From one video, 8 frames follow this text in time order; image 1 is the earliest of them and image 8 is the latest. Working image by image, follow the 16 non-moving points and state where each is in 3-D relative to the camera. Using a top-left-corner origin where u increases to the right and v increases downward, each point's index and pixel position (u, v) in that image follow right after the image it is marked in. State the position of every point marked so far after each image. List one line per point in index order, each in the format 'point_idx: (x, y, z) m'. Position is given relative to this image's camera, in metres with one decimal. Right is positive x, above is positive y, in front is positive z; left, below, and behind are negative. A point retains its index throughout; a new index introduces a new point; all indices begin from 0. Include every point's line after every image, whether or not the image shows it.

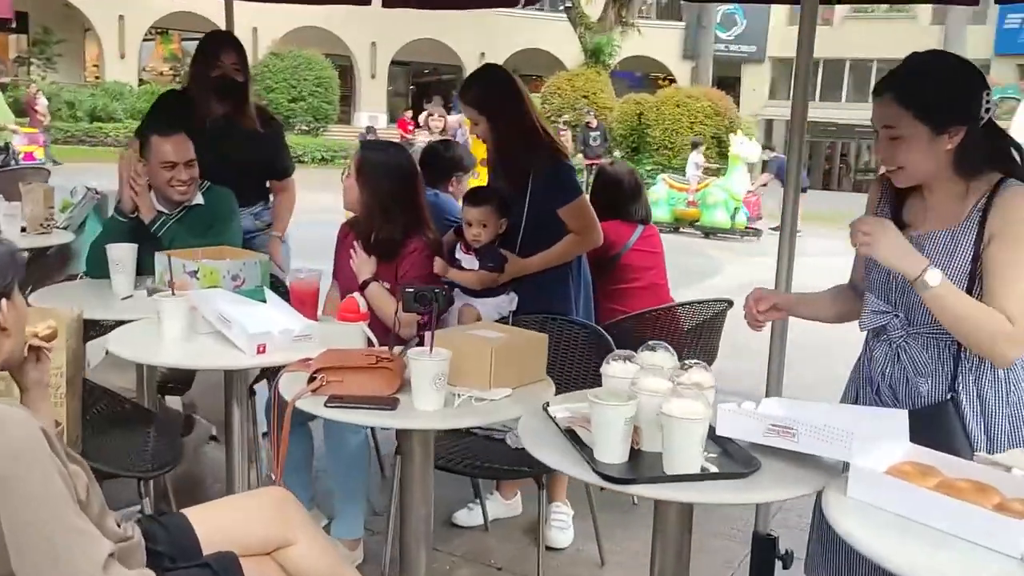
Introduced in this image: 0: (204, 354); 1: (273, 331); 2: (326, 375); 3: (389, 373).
0: (-0.9, -0.2, +2.5) m
1: (-0.7, -0.1, +2.6) m
2: (-0.5, -0.2, +2.2) m
3: (-0.3, -0.2, +2.2) m
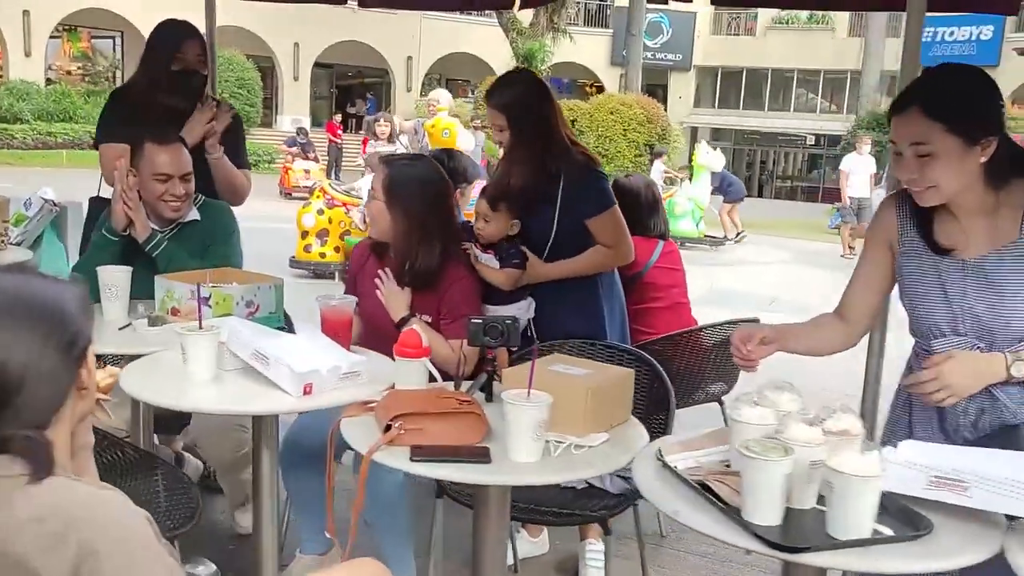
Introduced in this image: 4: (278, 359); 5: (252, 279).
0: (-0.7, -0.3, +2.2) m
1: (-0.5, -0.2, +2.3) m
2: (-0.2, -0.3, +2.0) m
3: (-0.1, -0.3, +2.0) m
4: (-0.6, -0.2, +2.3) m
5: (-0.8, 0.0, +3.0) m
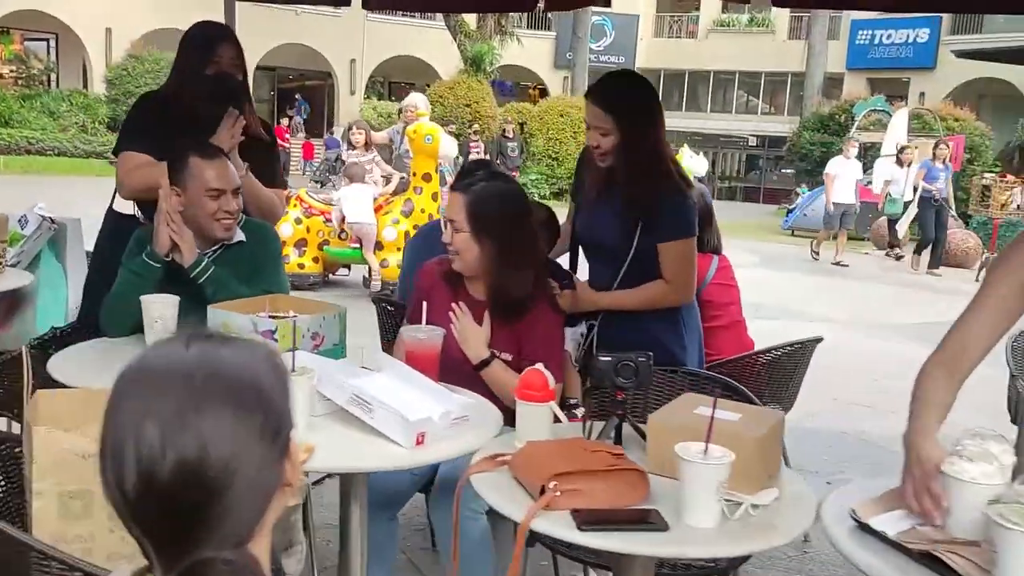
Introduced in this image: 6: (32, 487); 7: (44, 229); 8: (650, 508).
0: (-0.4, -0.4, +2.0) m
1: (-0.2, -0.3, +2.1) m
2: (+0.1, -0.4, +1.7) m
3: (+0.2, -0.4, +1.8) m
4: (-0.3, -0.3, +2.1) m
5: (-0.6, -0.1, +2.7) m
6: (-1.0, -0.4, +1.8) m
7: (-2.0, +0.3, +3.9) m
8: (+0.3, -0.4, +1.7) m
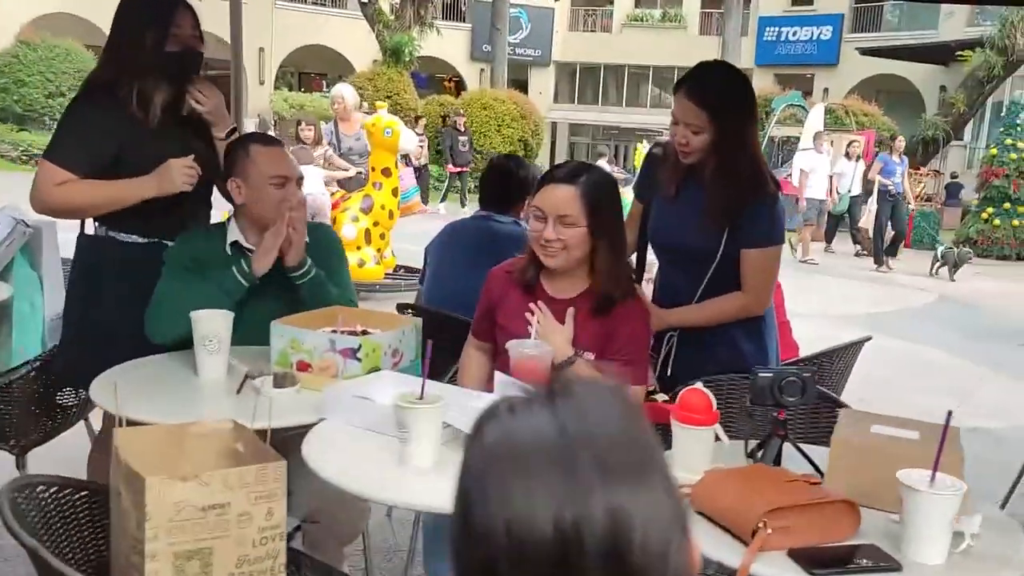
0: (0.0, -0.4, +1.8) m
1: (+0.1, -0.3, +1.9) m
2: (+0.4, -0.4, +1.6) m
3: (+0.6, -0.4, +1.6) m
4: (0.0, -0.3, +1.9) m
5: (-0.3, -0.1, +2.4) m
6: (-0.6, -0.4, +1.6) m
7: (-1.9, +0.2, +3.5) m
8: (+0.6, -0.4, +1.6) m
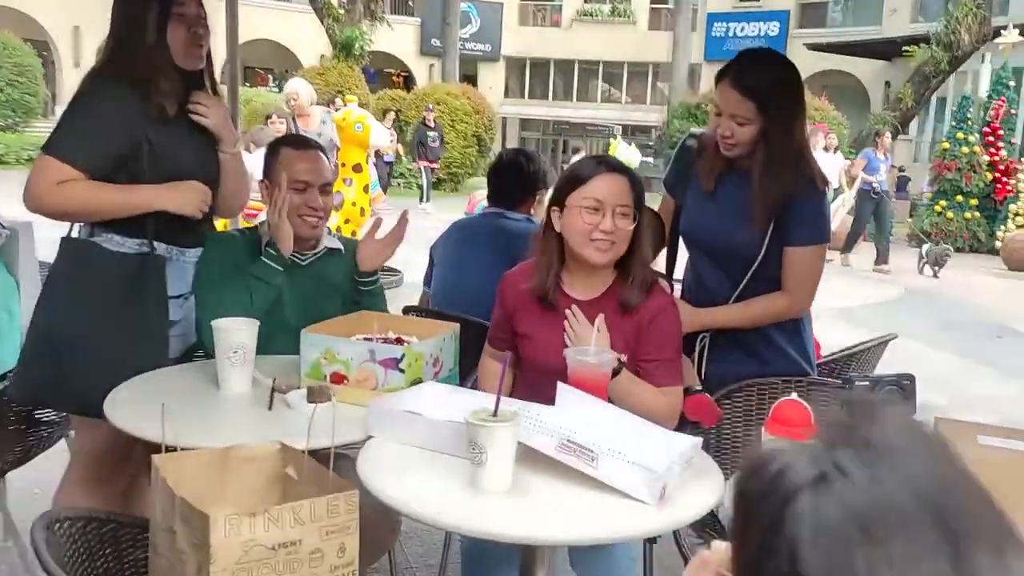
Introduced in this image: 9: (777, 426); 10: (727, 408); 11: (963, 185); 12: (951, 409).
0: (+0.1, -0.4, +1.6) m
1: (+0.3, -0.3, +1.7) m
2: (+0.6, -0.4, +1.4) m
3: (+0.7, -0.4, +1.5) m
4: (+0.2, -0.3, +1.7) m
5: (-0.2, -0.1, +2.3) m
6: (-0.5, -0.5, +1.4) m
7: (-1.8, +0.2, +3.3) m
8: (+0.8, -0.4, +1.5) m
9: (+0.5, -0.3, +1.7) m
10: (+0.6, -0.3, +2.6) m
11: (+6.6, +1.5, +13.4) m
12: (+2.5, -0.7, +5.2) m
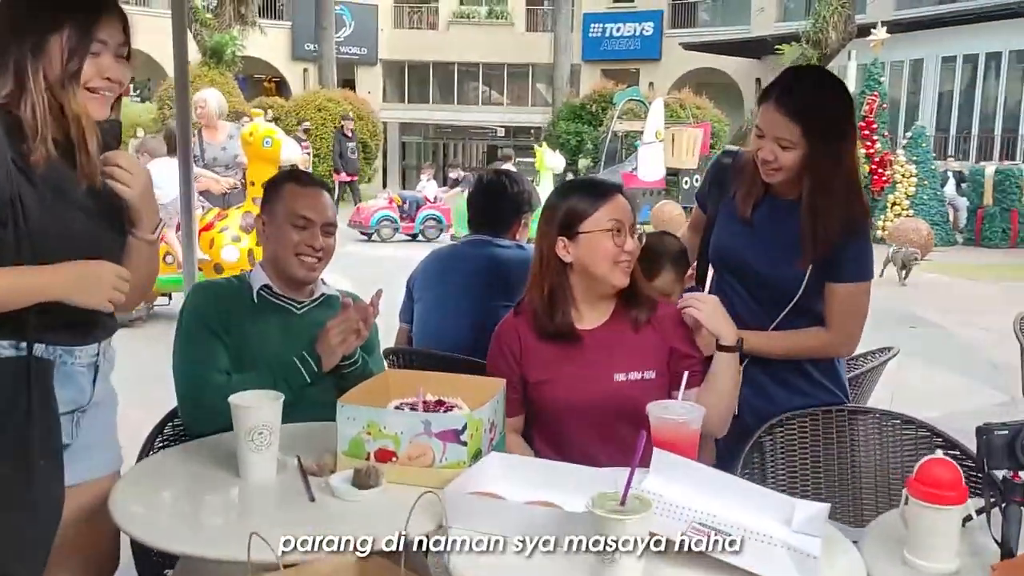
0: (+0.3, -0.5, +1.4) m
1: (+0.5, -0.4, +1.5) m
2: (+0.8, -0.5, +1.3) m
3: (+1.0, -0.5, +1.4) m
4: (+0.4, -0.4, +1.5) m
5: (-0.1, -0.2, +2.0) m
6: (-0.2, -0.6, +1.1) m
7: (-1.9, 0.0, +2.8) m
8: (+1.0, -0.5, +1.3) m
9: (+0.7, -0.3, +1.5) m
10: (+0.7, -0.4, +2.4) m
11: (+5.2, +1.7, +14.0) m
12: (+2.2, -0.7, +5.3) m
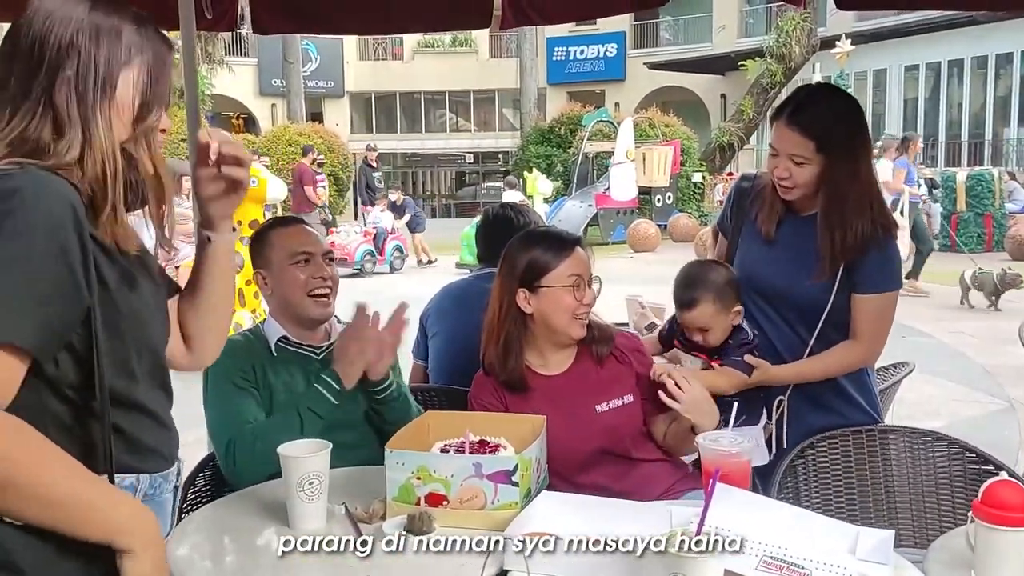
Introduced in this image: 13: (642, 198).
0: (+0.5, -0.5, +1.4) m
1: (+0.6, -0.5, +1.5) m
2: (+1.0, -0.5, +1.3) m
3: (+1.1, -0.5, +1.4) m
4: (+0.5, -0.5, +1.5) m
5: (0.0, -0.3, +2.0) m
6: (-0.1, -0.7, +1.1) m
7: (-1.8, -0.2, +2.7) m
8: (+1.1, -0.5, +1.4) m
9: (+0.8, -0.4, +1.5) m
10: (+0.8, -0.5, +2.4) m
11: (+4.8, +1.5, +14.1) m
12: (+2.3, -0.8, +5.3) m
13: (+2.3, +1.6, +16.0) m
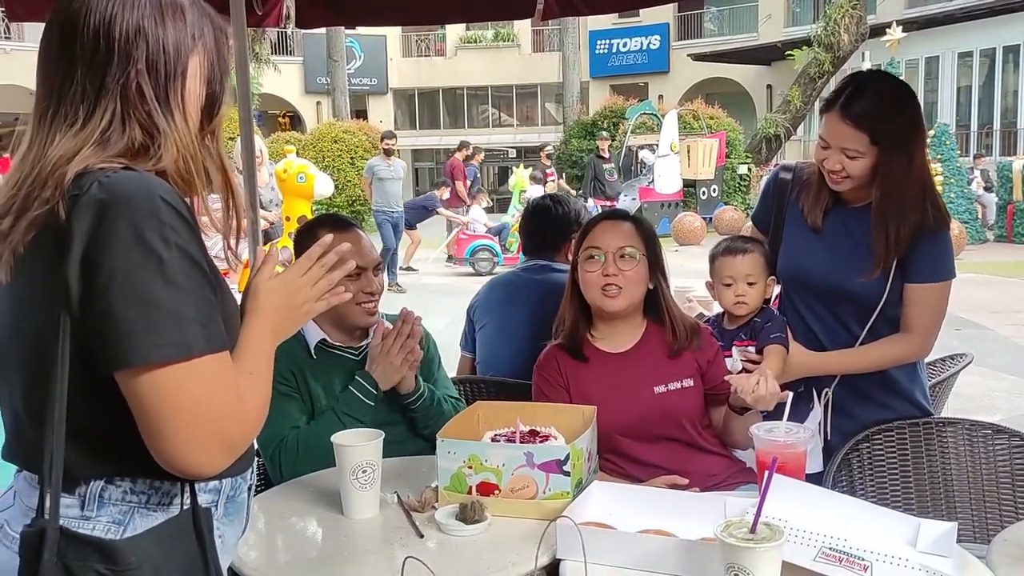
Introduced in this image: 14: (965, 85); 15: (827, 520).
0: (+0.5, -0.5, +1.4) m
1: (+0.7, -0.4, +1.5) m
2: (+1.0, -0.5, +1.2) m
3: (+1.2, -0.4, +1.3) m
4: (+0.6, -0.4, +1.5) m
5: (+0.1, -0.3, +2.0) m
6: (0.0, -0.6, +1.1) m
7: (-1.6, -0.2, +2.8) m
8: (+1.2, -0.5, +1.3) m
9: (+0.9, -0.3, +1.5) m
10: (+0.9, -0.4, +2.4) m
11: (+5.5, +1.6, +13.9) m
12: (+2.5, -0.7, +5.2) m
13: (+3.0, +1.7, +15.8) m
14: (+8.2, +3.7, +16.6) m
15: (+0.5, -0.4, +1.6) m
